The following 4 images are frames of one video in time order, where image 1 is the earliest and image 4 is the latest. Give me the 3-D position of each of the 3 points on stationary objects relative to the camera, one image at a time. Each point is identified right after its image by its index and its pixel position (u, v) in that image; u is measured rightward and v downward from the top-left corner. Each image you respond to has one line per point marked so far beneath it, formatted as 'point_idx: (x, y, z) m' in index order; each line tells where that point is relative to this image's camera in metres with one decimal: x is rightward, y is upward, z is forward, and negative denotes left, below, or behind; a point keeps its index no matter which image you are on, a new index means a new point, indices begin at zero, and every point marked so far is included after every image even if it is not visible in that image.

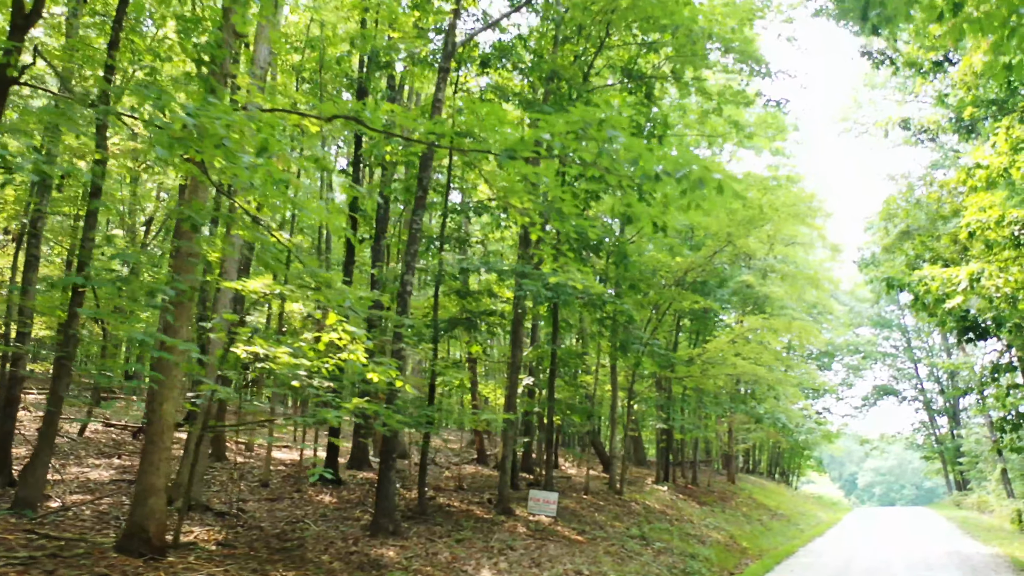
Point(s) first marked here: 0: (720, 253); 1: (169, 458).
0: (+3.7, +0.6, +16.5) m
1: (-2.3, -1.2, +6.3) m
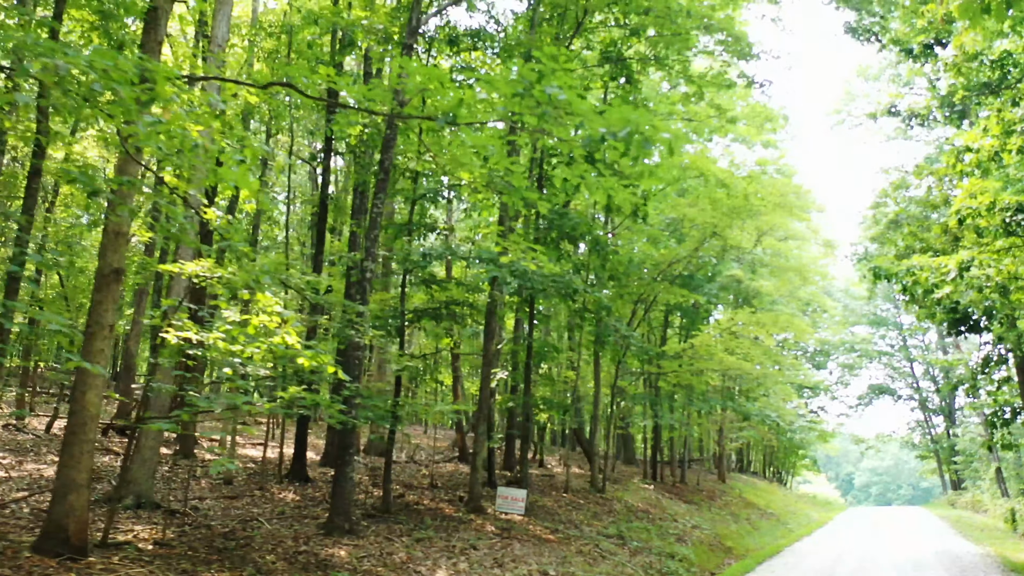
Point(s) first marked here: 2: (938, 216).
0: (+3.4, +0.7, +16.0) m
1: (-2.7, -1.0, +5.9) m
2: (+6.4, +1.1, +13.9) m
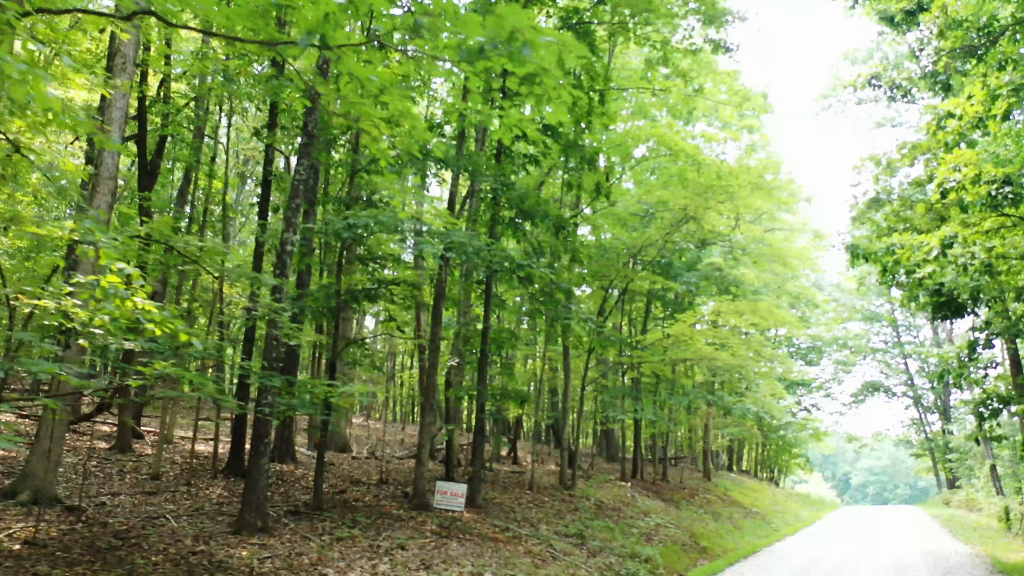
0: (+2.8, +1.0, +15.3) m
1: (-3.2, -0.8, +5.1) m
2: (+5.9, +1.3, +13.1) m
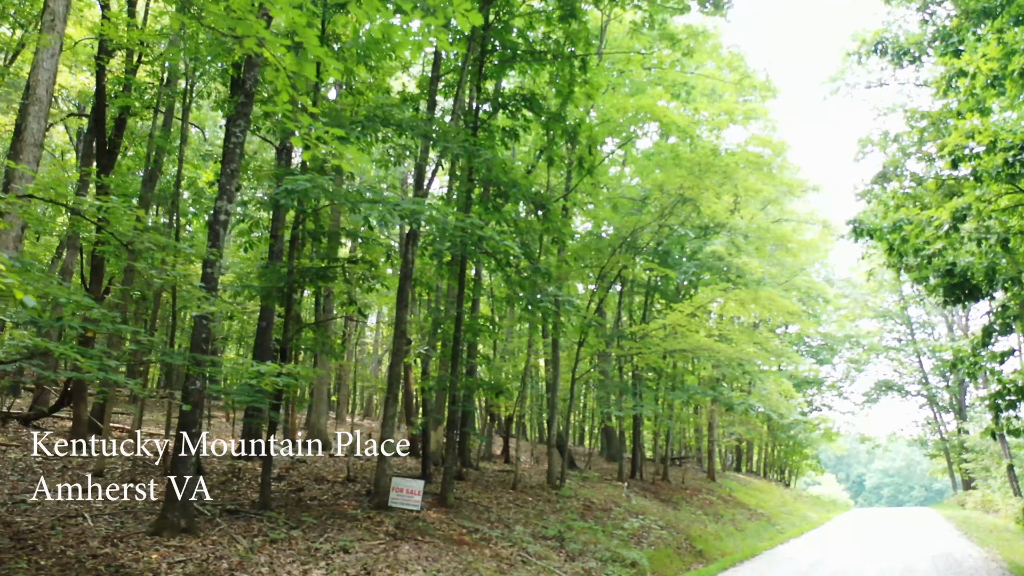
0: (+2.6, +1.2, +14.4) m
1: (-3.6, -0.6, +4.3) m
2: (+5.6, +1.5, +12.2) m
